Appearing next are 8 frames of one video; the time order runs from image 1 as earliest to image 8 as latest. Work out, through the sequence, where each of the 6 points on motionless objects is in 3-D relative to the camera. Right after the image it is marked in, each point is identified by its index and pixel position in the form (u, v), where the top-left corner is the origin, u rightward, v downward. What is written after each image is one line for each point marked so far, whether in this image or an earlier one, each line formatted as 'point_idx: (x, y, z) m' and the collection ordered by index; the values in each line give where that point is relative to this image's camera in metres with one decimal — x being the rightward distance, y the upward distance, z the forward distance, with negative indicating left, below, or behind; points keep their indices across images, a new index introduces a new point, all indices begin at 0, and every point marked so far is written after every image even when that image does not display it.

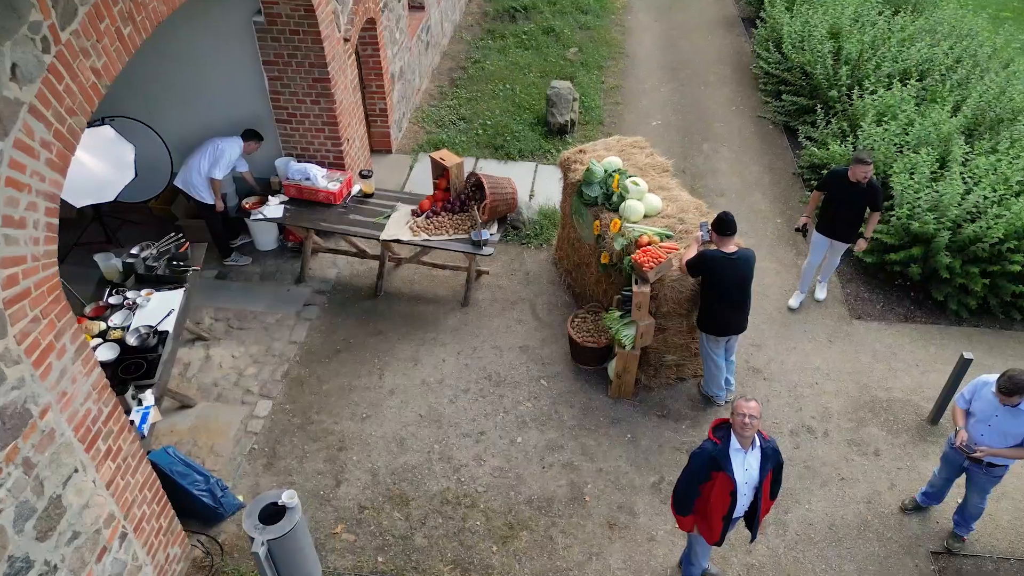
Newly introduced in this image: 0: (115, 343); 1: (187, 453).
0: (-2.9, -0.4, +5.5) m
1: (-2.5, -1.3, +5.8) m
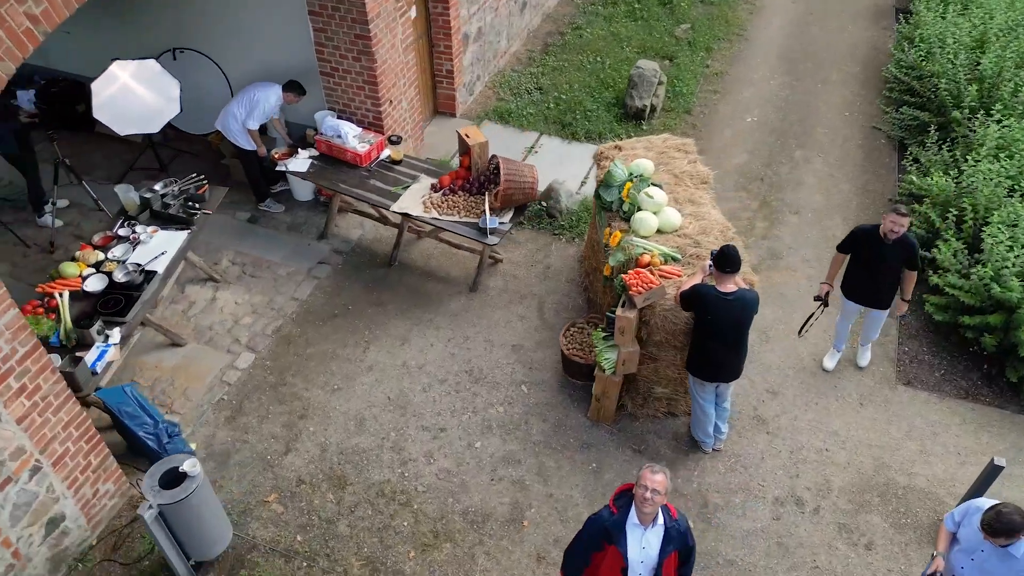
0: (-3.1, +0.1, +5.7) m
1: (-2.8, -0.8, +5.9) m
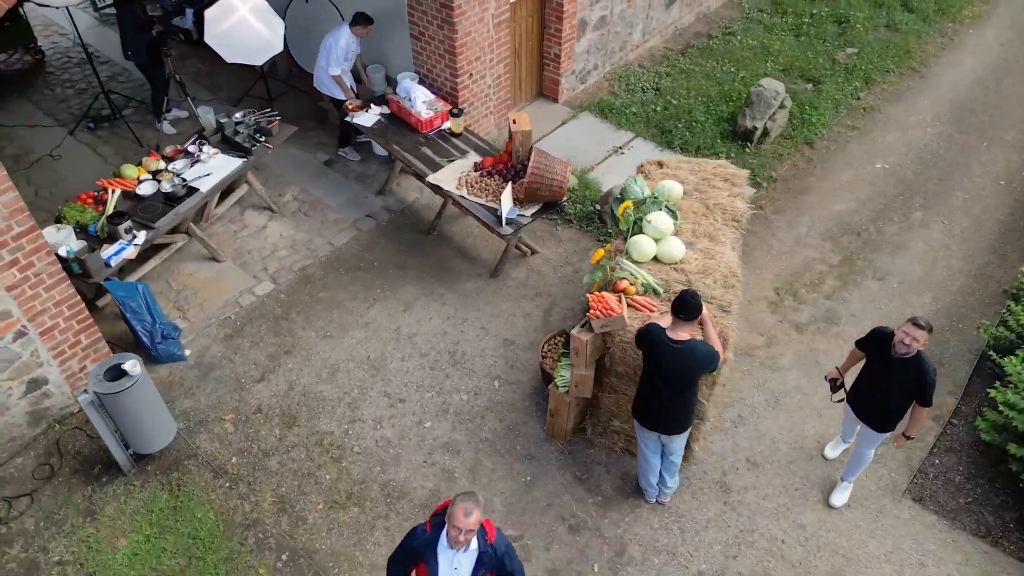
0: (-3.0, +0.9, +6.4) m
1: (-2.8, -0.1, +6.5) m
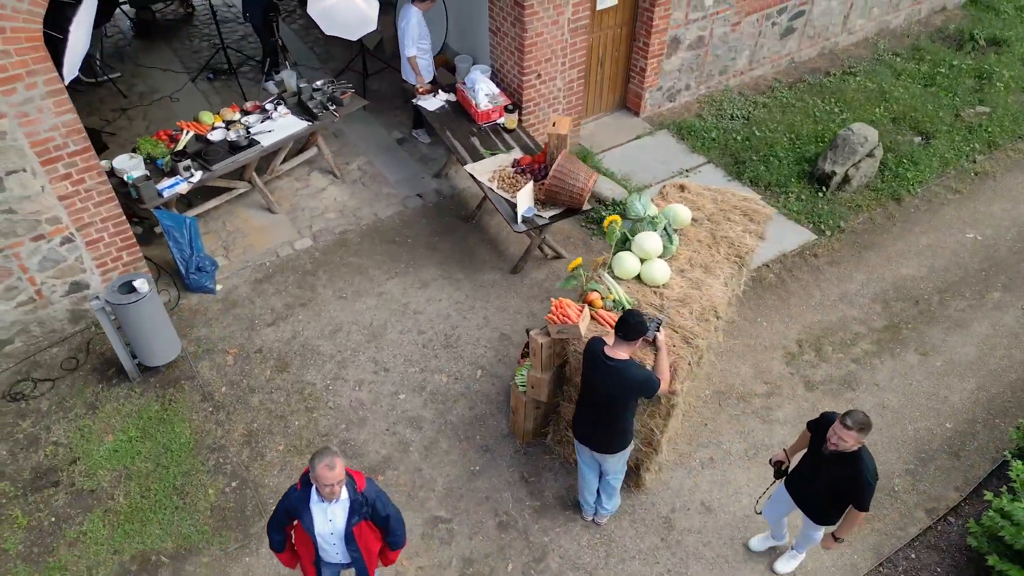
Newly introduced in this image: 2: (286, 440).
0: (-2.7, +1.4, +7.0) m
1: (-2.7, +0.5, +7.1) m
2: (-1.7, -1.1, +5.6) m
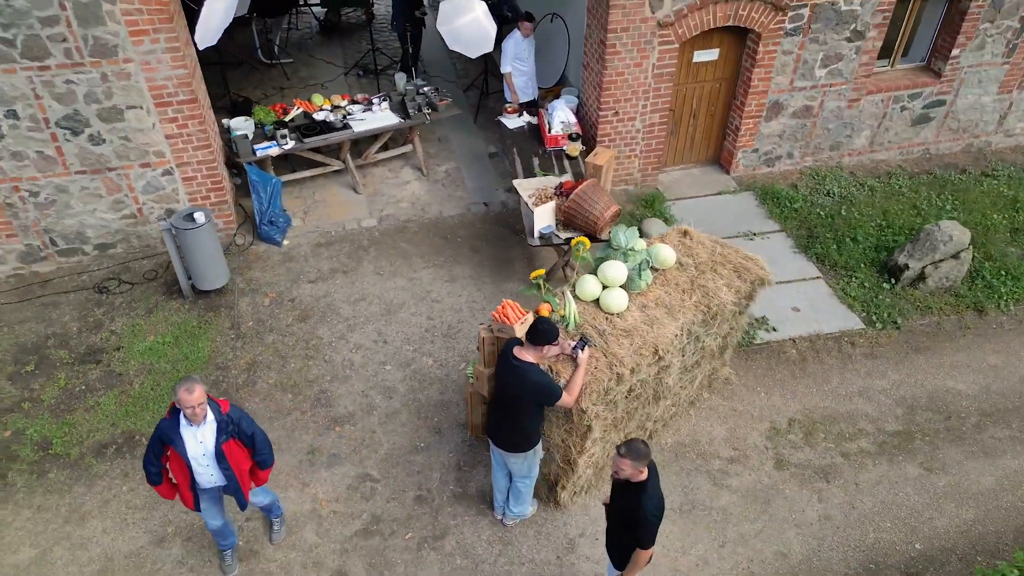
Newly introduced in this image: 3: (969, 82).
0: (-2.0, +1.8, +8.0) m
1: (-2.1, +0.9, +8.1) m
2: (-2.0, -0.7, +6.3) m
3: (+5.4, +2.4, +8.8) m
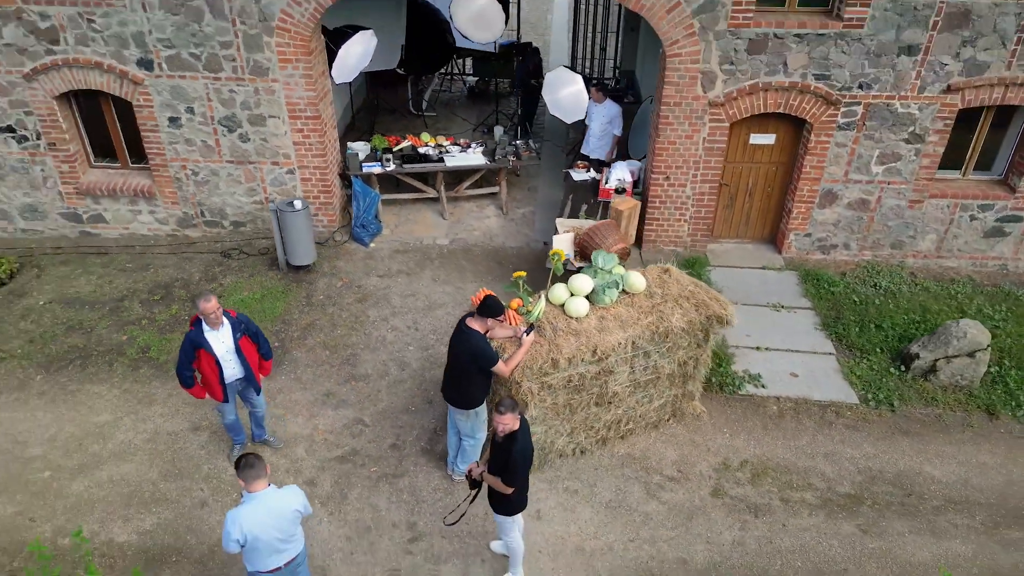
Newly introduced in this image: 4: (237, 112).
0: (-1.1, +1.8, +9.7) m
1: (-1.4, +0.9, +9.7) m
2: (-1.9, -0.5, +7.8) m
3: (+6.2, +1.0, +8.7) m
4: (-3.1, +2.0, +8.5) m
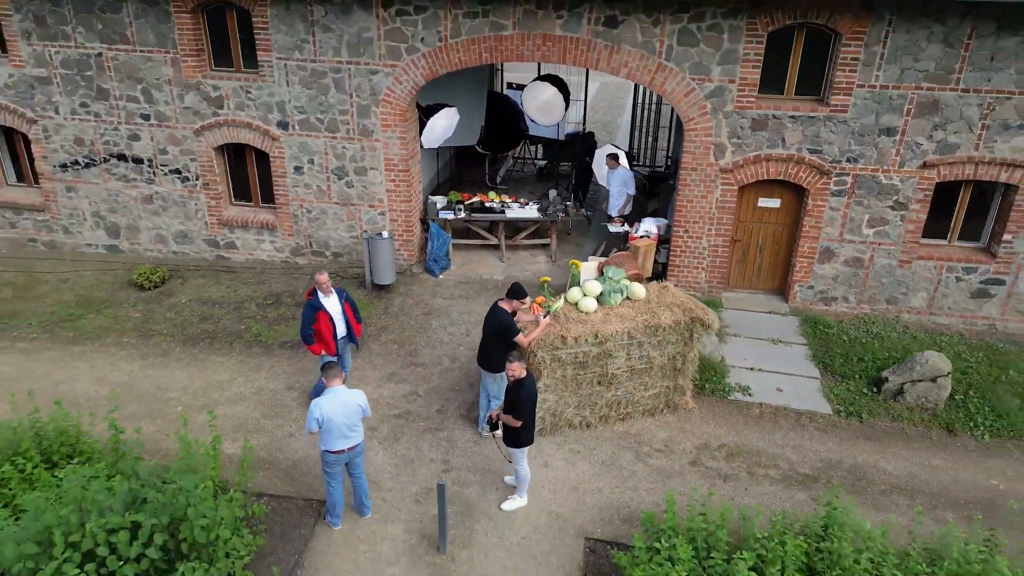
0: (-0.3, +1.3, +11.8) m
1: (-0.7, +0.4, +11.8) m
2: (-1.5, -0.6, +9.7) m
3: (+6.8, +0.3, +9.9) m
4: (-2.4, +1.8, +10.9) m
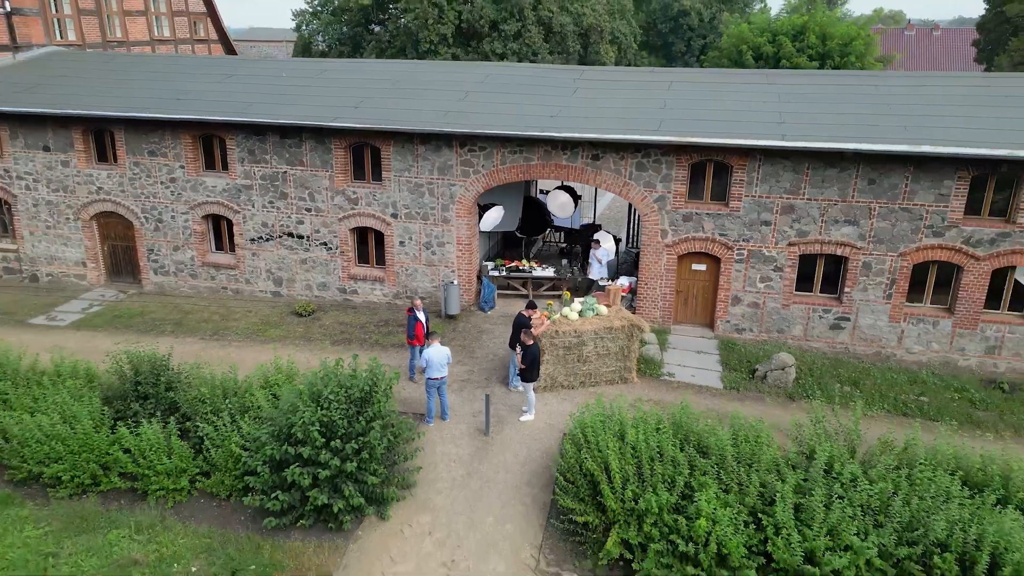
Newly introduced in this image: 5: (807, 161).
0: (+0.3, +0.5, +18.0) m
1: (-0.1, -0.4, +17.9) m
2: (-1.1, -1.2, +15.8) m
3: (+7.3, -0.5, +15.6) m
4: (-1.8, +1.1, +17.3) m
5: (+5.8, +2.5, +14.9) m
